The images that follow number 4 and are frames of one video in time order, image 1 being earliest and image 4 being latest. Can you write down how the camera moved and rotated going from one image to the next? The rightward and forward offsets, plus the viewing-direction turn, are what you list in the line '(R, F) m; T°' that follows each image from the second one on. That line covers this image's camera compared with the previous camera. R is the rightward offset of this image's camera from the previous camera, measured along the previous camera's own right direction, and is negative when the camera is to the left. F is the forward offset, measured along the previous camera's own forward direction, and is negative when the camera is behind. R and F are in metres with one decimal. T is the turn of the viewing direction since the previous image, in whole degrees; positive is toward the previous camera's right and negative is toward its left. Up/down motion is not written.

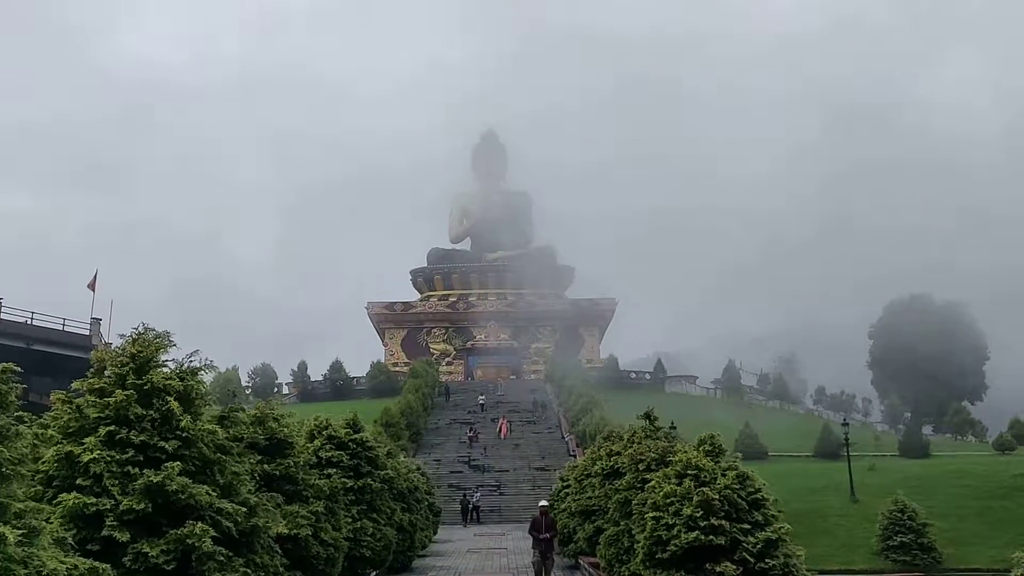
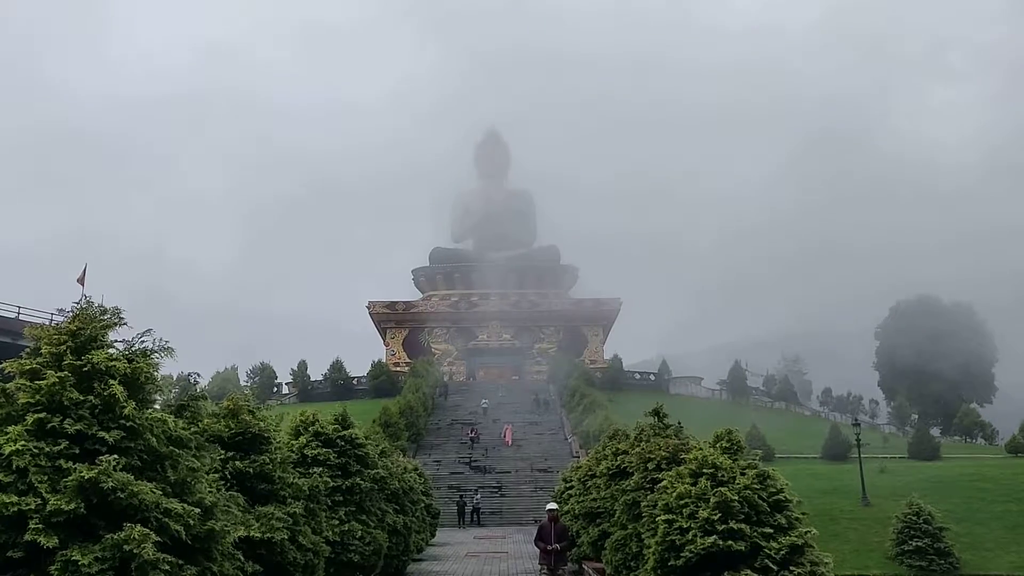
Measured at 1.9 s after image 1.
(0.0, +0.7) m; 0°
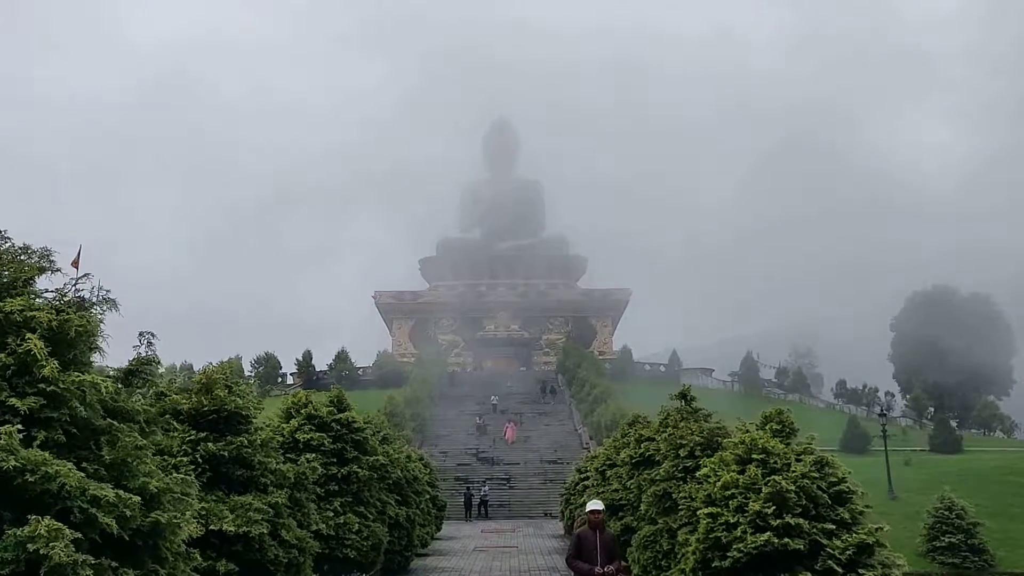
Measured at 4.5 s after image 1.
(-0.1, +1.1) m; 0°
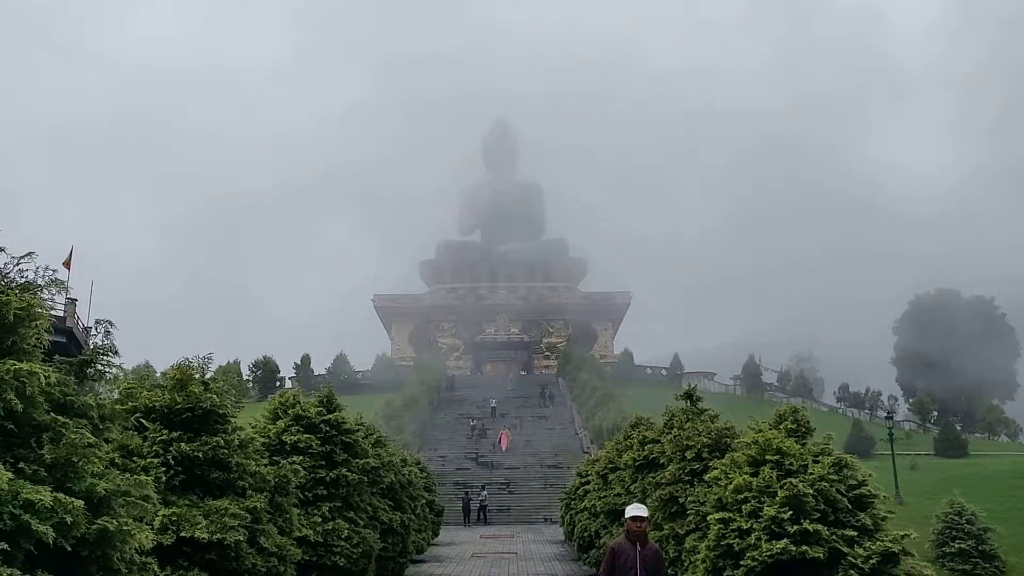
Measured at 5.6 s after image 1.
(0.0, +0.4) m; 0°
